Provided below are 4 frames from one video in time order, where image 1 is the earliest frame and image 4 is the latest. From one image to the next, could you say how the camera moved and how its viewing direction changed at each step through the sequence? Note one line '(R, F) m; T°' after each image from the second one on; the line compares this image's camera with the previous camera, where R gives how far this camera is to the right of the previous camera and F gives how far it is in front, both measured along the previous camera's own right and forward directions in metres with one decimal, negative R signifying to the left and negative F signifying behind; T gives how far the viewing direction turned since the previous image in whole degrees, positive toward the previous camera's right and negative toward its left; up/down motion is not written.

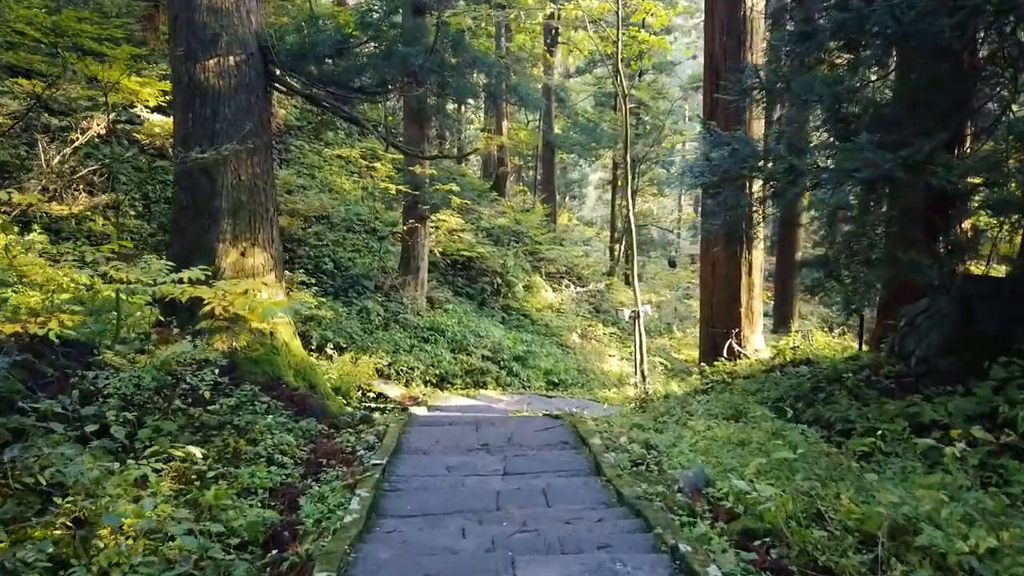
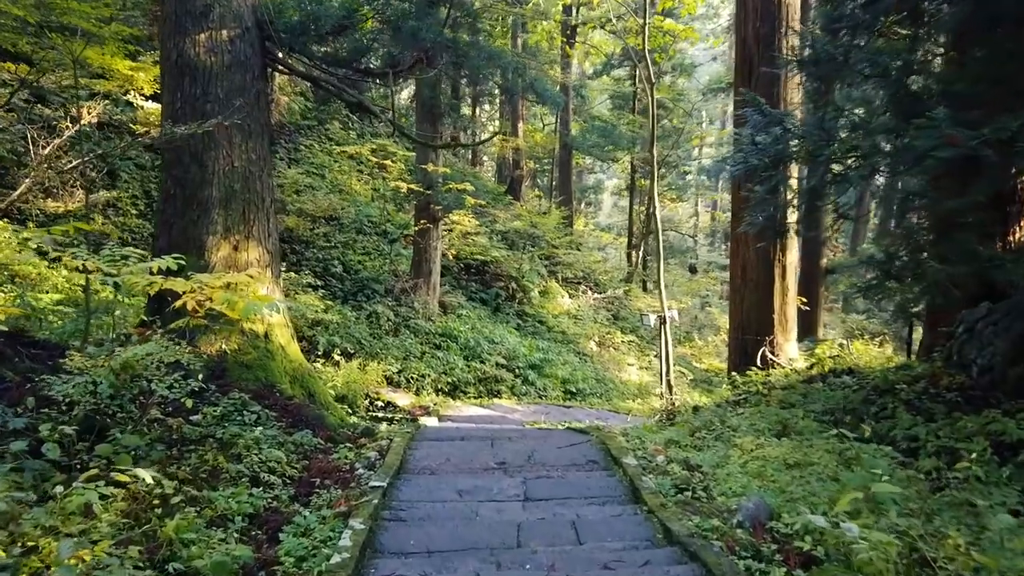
(0.0, +0.6) m; -1°
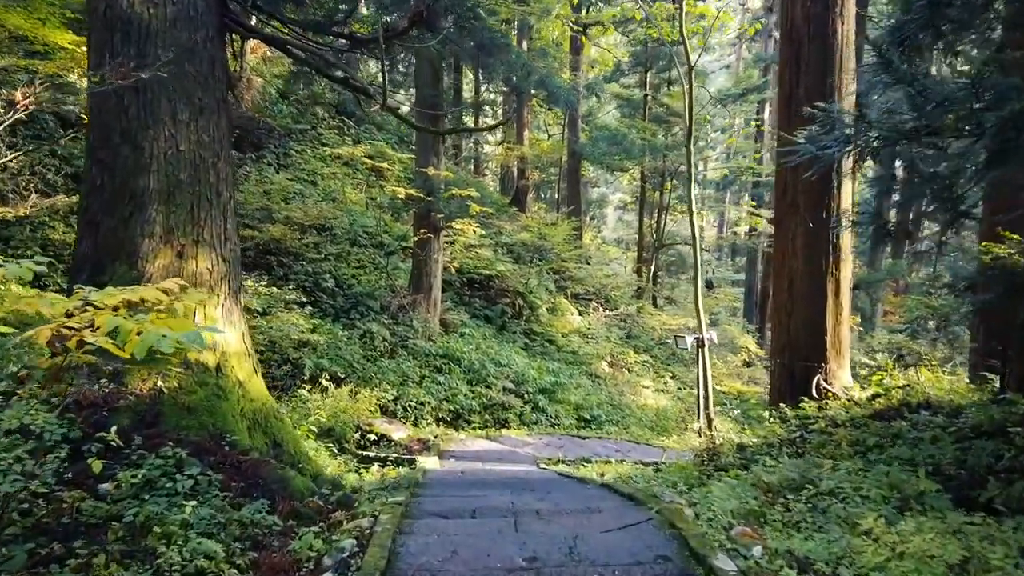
(-0.1, +1.1) m; 0°
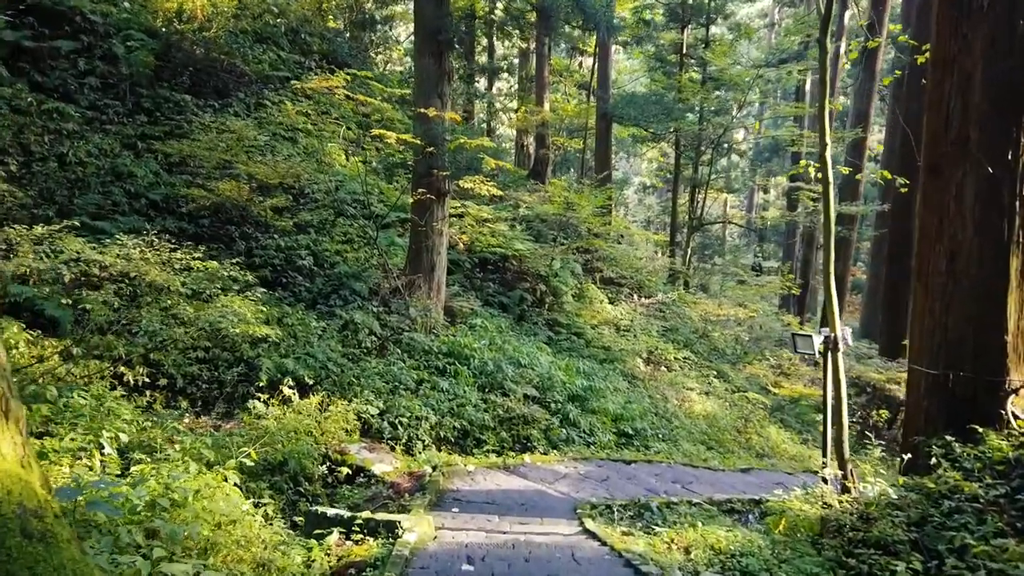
(-0.1, +2.4) m; -1°
